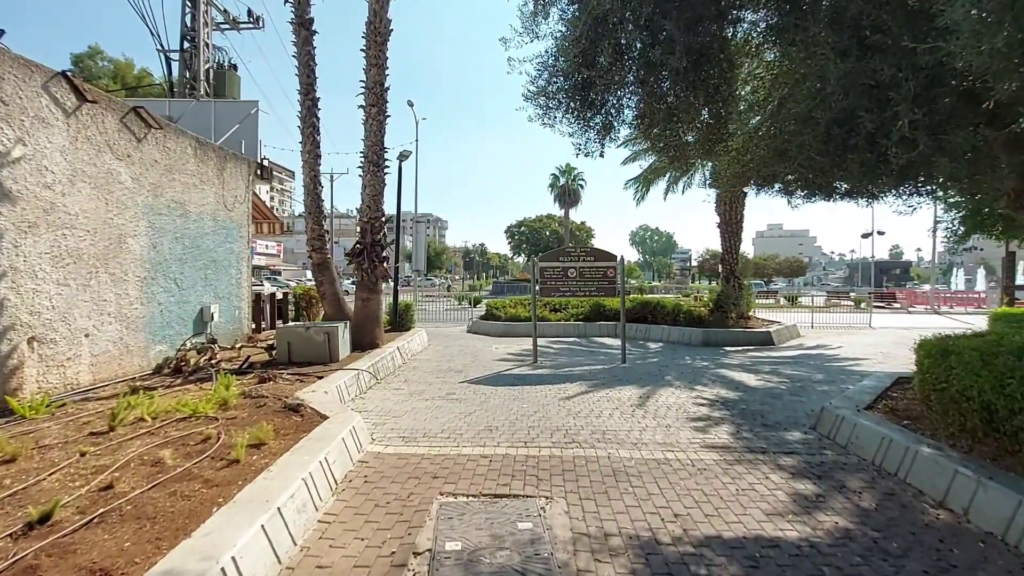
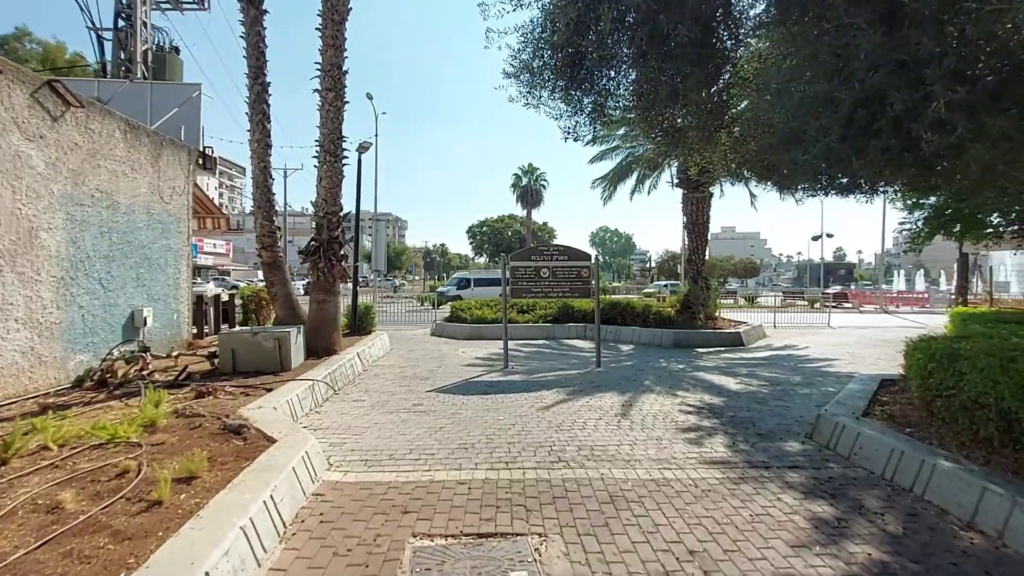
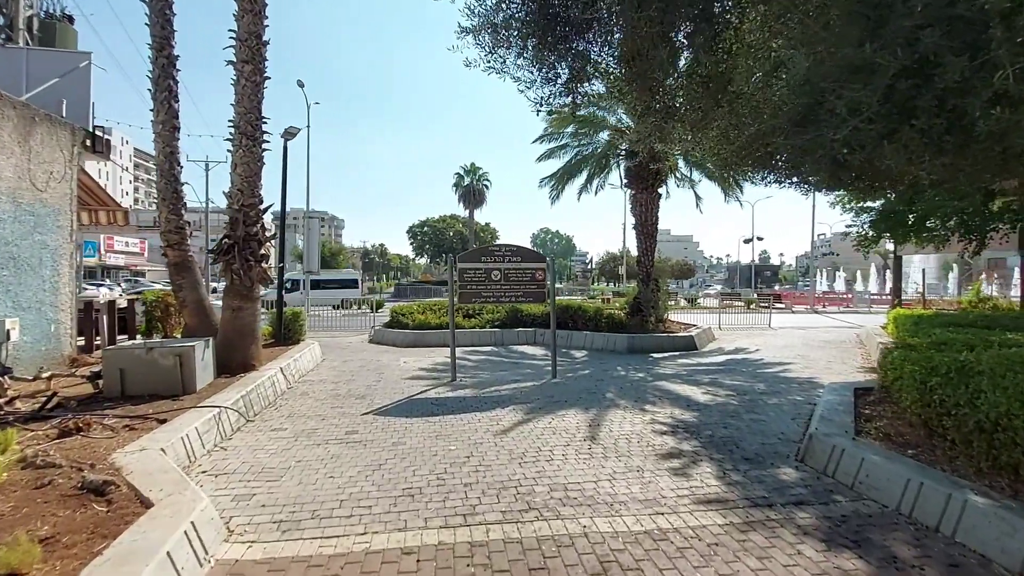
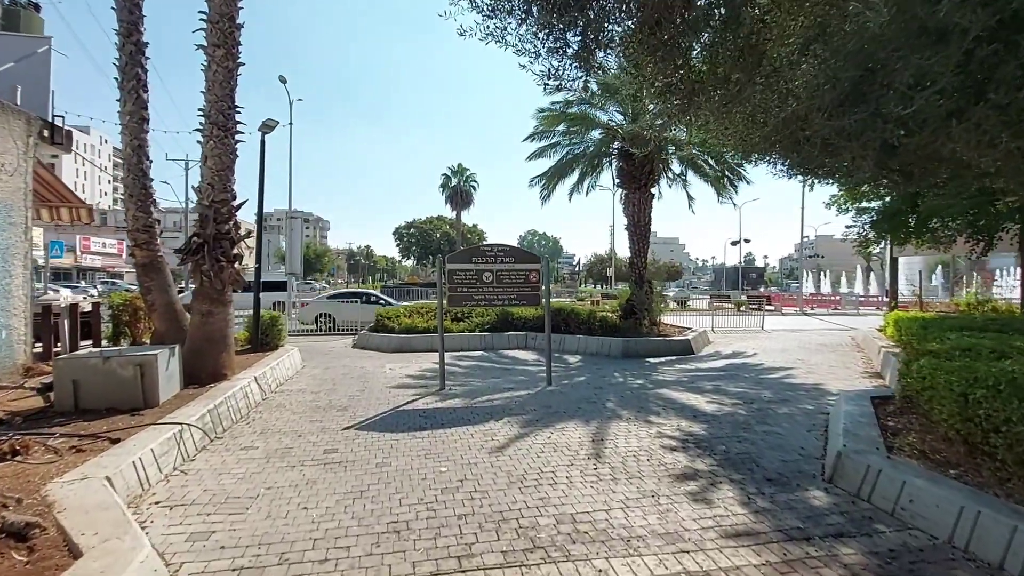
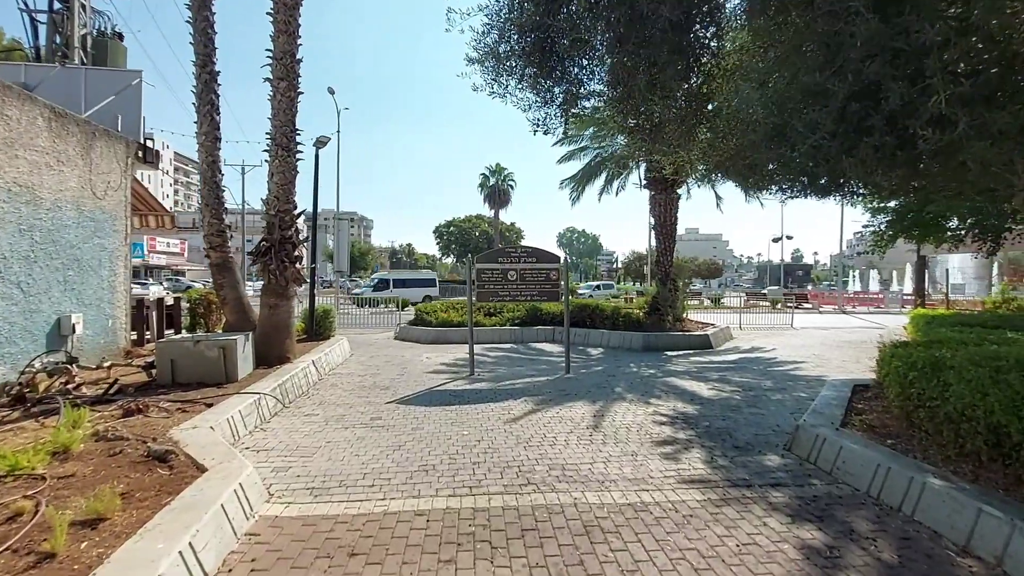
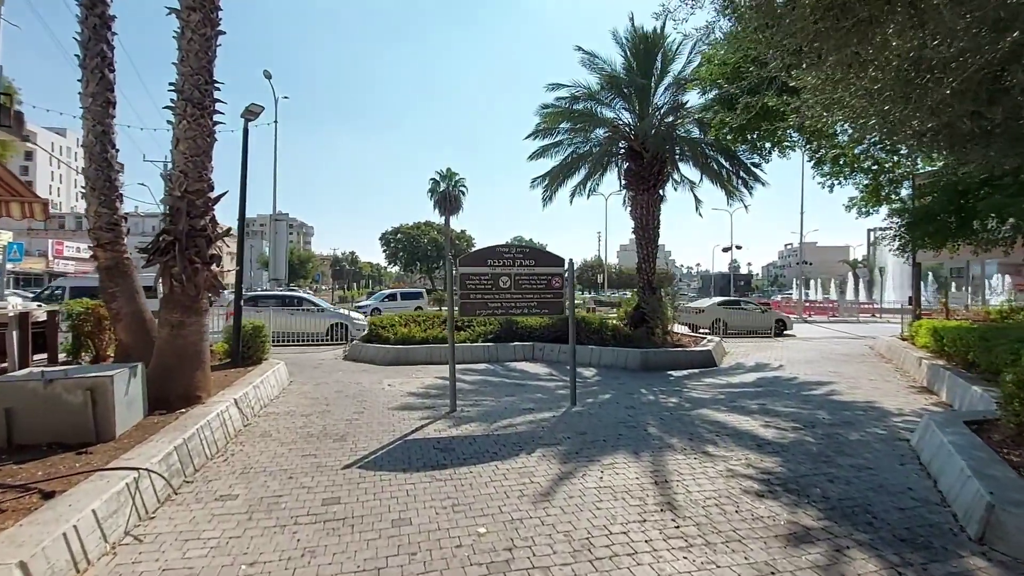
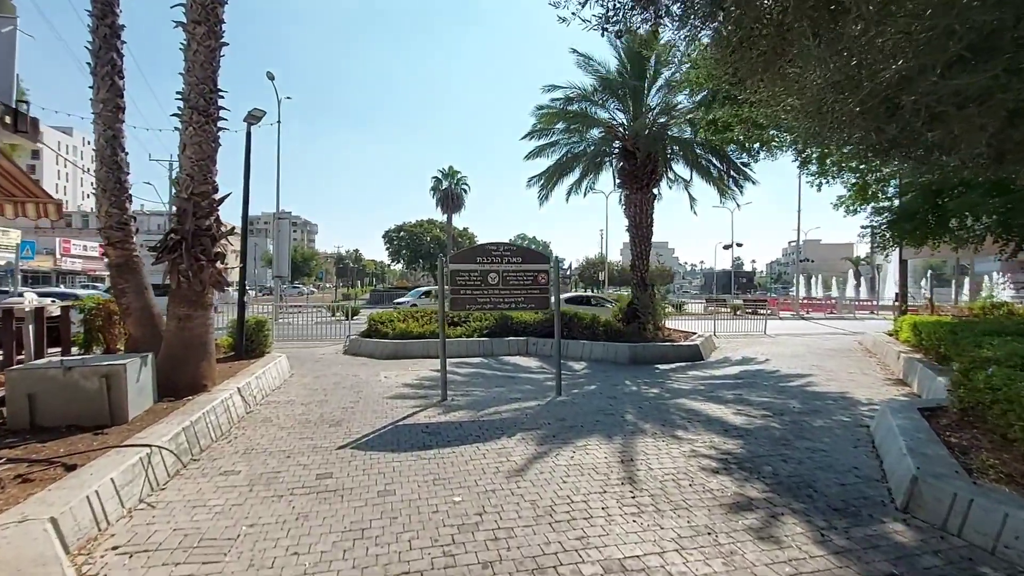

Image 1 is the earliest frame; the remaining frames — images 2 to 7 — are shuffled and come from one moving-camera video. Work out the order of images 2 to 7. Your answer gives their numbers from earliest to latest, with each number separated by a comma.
2, 5, 3, 4, 7, 6
